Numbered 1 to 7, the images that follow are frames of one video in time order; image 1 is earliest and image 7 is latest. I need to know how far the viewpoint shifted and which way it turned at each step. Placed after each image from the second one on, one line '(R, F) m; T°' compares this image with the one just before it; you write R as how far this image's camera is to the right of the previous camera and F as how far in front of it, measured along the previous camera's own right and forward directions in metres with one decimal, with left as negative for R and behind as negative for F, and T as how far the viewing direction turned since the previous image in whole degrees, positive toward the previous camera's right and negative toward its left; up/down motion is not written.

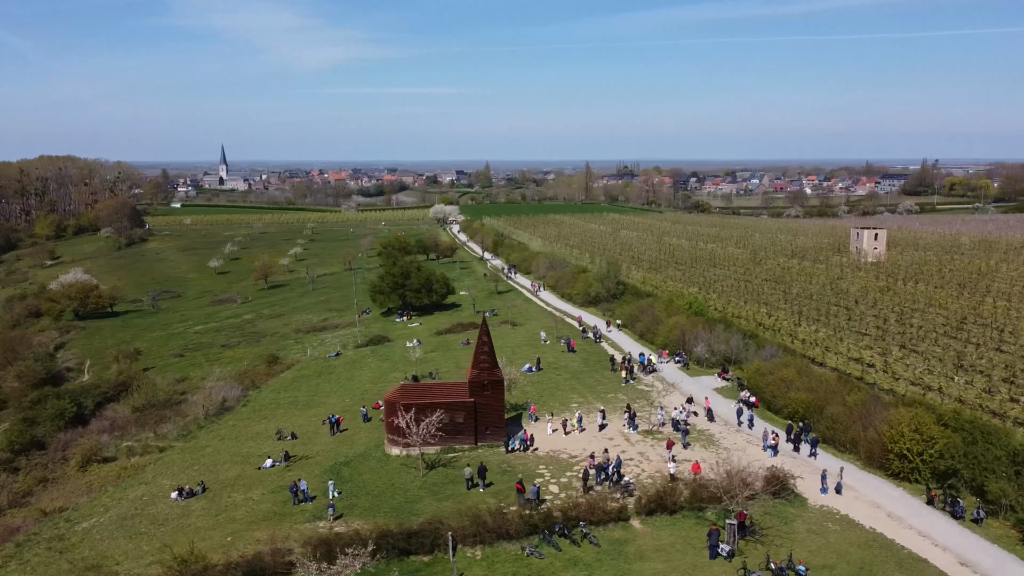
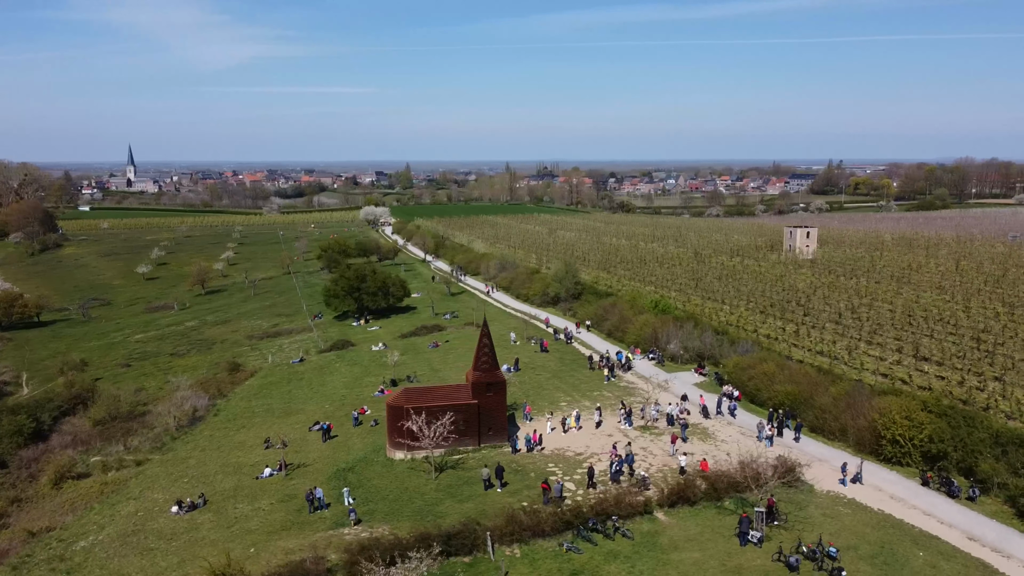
(-3.2, -0.3) m; +6°
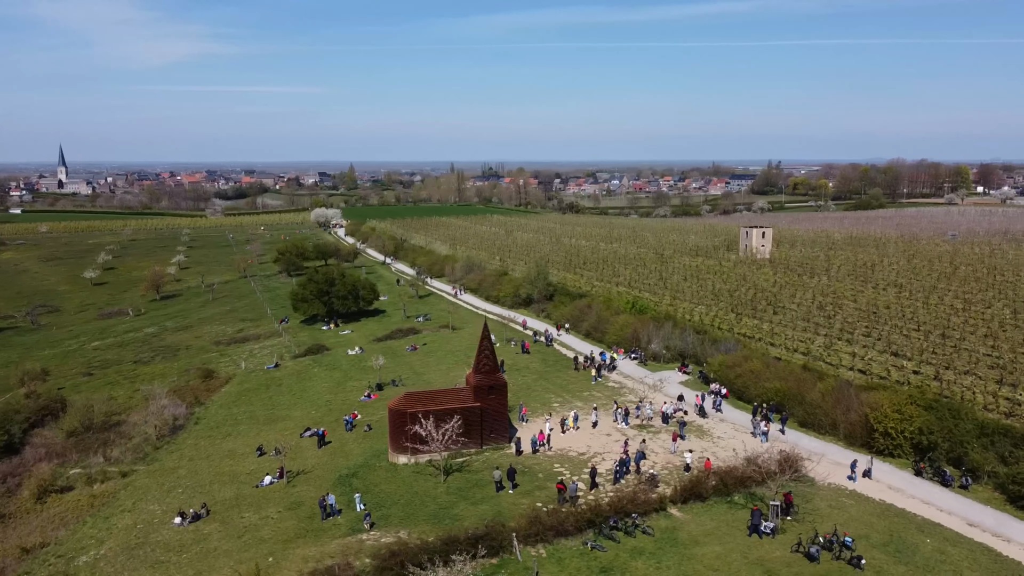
(-2.2, -0.3) m; +4°
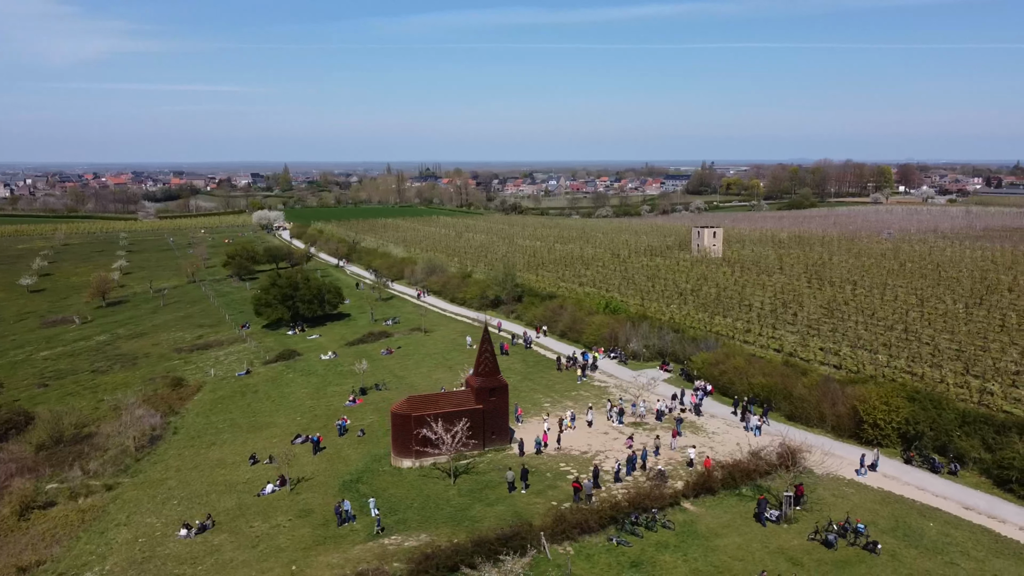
(-2.5, -0.3) m; +5°
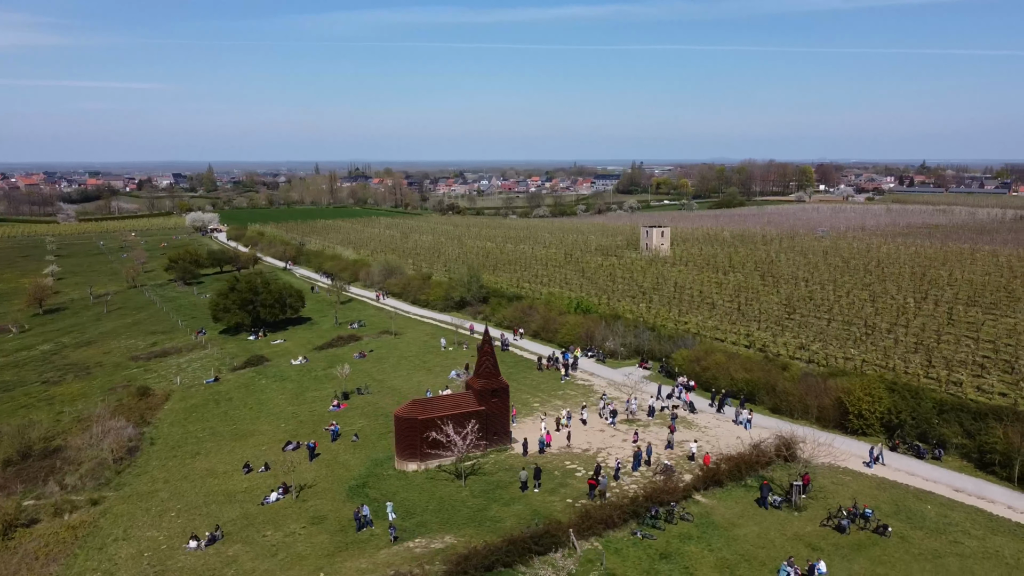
(-2.8, -0.4) m; +5°
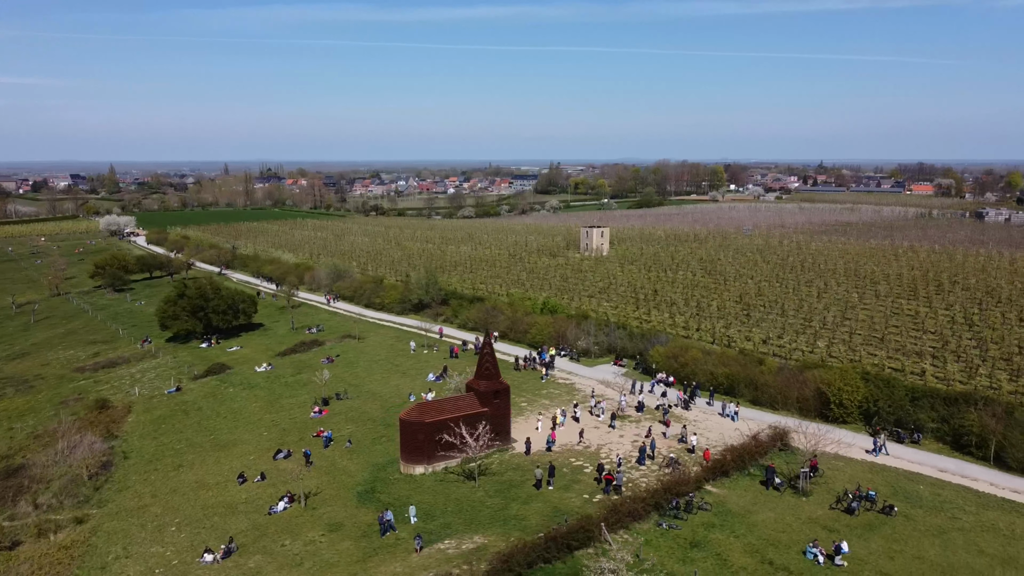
(-3.5, -0.4) m; +6°
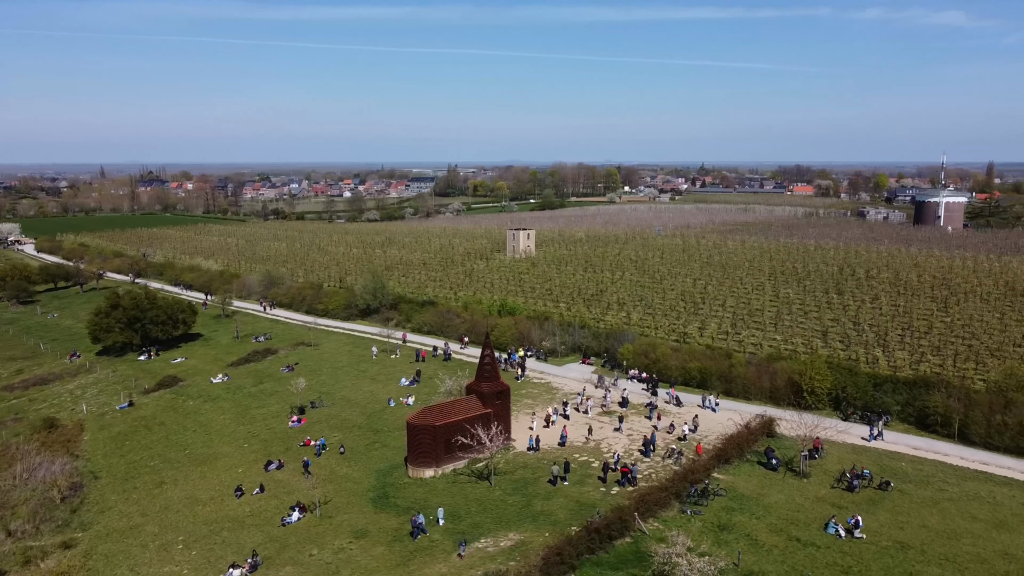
(-4.4, -0.5) m; +8°
